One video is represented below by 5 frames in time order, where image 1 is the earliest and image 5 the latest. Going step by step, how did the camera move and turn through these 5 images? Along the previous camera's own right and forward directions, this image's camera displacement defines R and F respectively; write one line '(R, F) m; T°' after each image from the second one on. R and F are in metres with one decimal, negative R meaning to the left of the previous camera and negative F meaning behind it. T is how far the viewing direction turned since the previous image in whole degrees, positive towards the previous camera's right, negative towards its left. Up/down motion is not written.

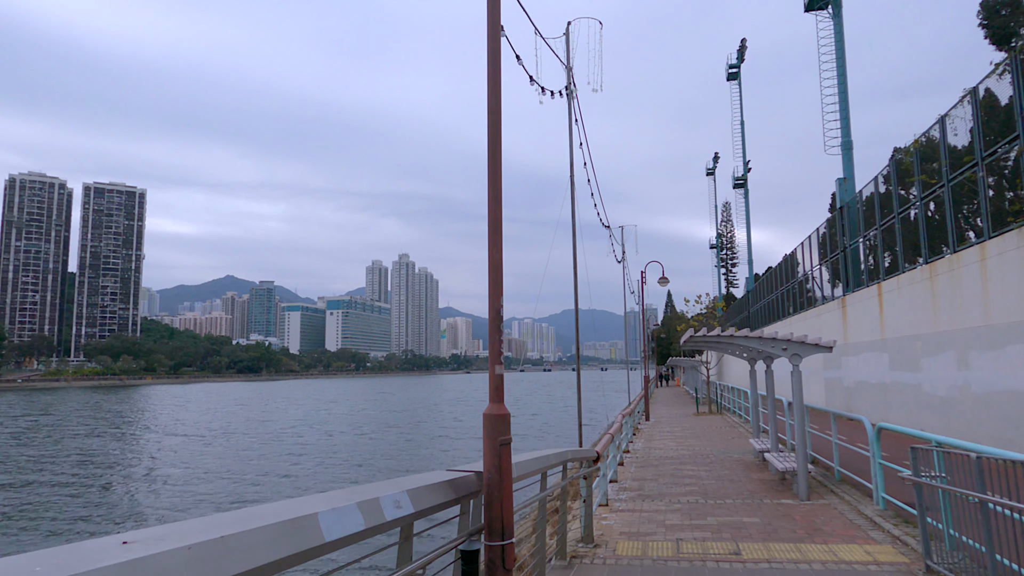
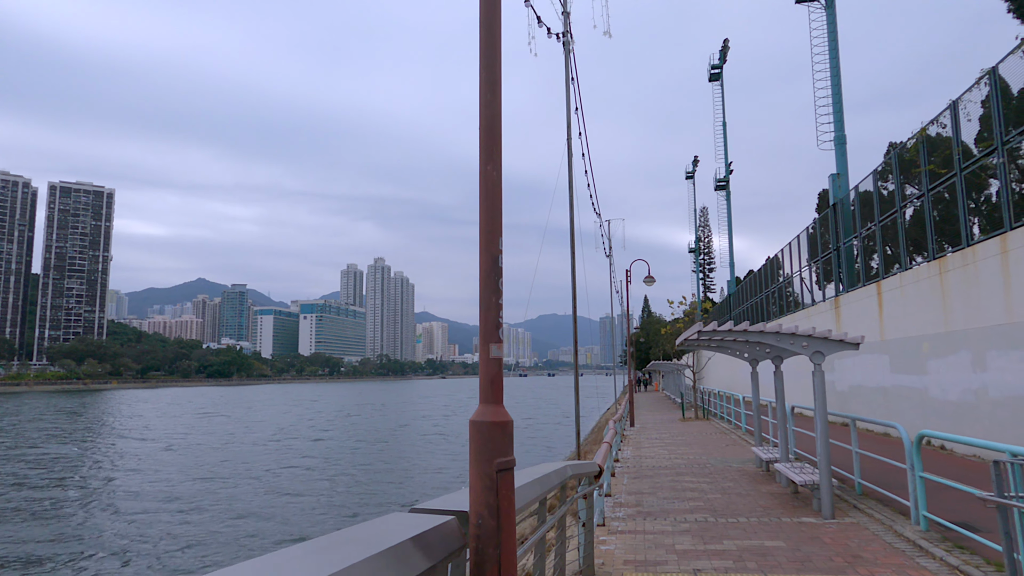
(-0.1, +1.2) m; +2°
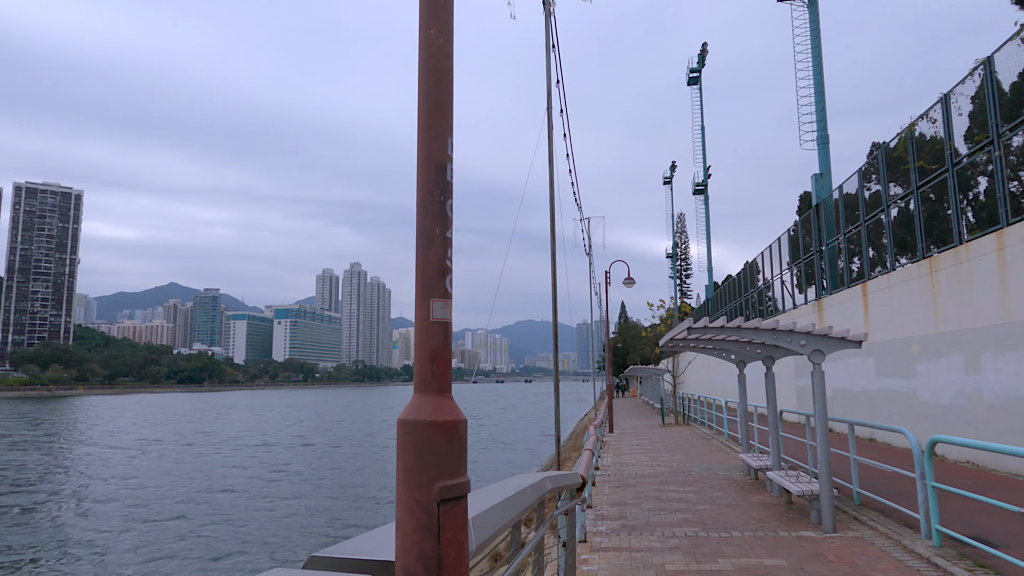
(0.0, +0.7) m; +2°
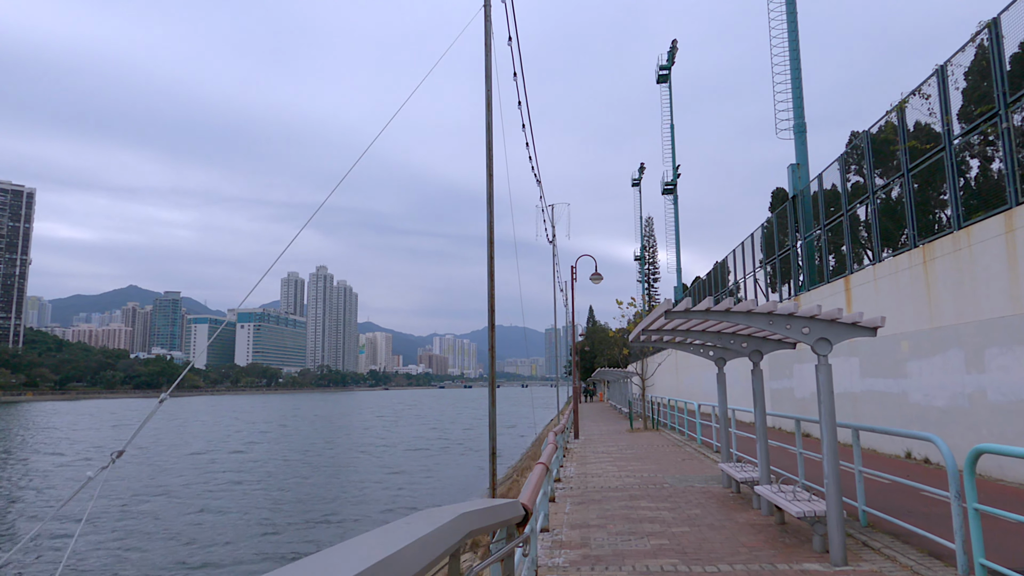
(+0.3, +1.4) m; +3°
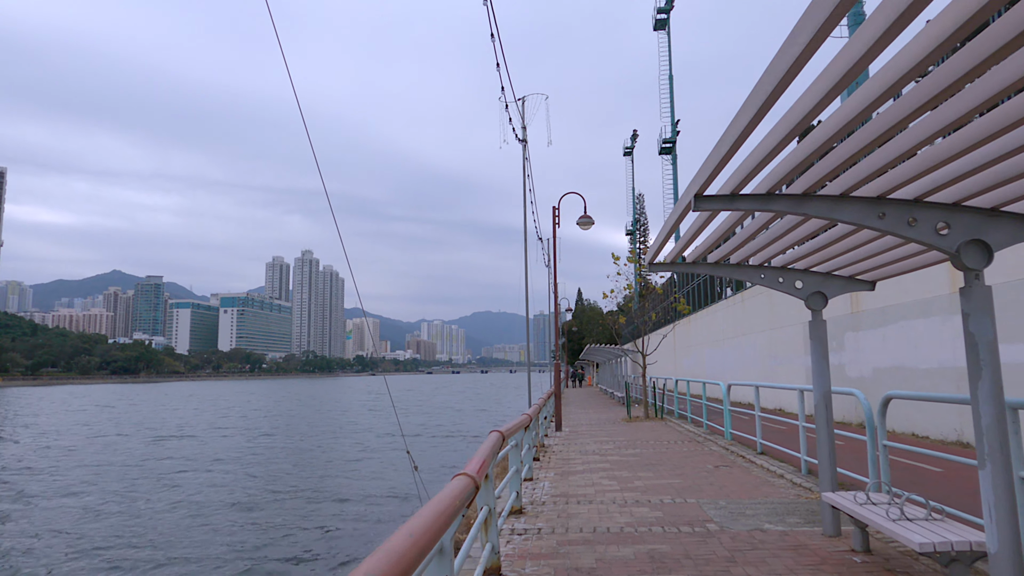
(+0.6, +4.6) m; +1°
